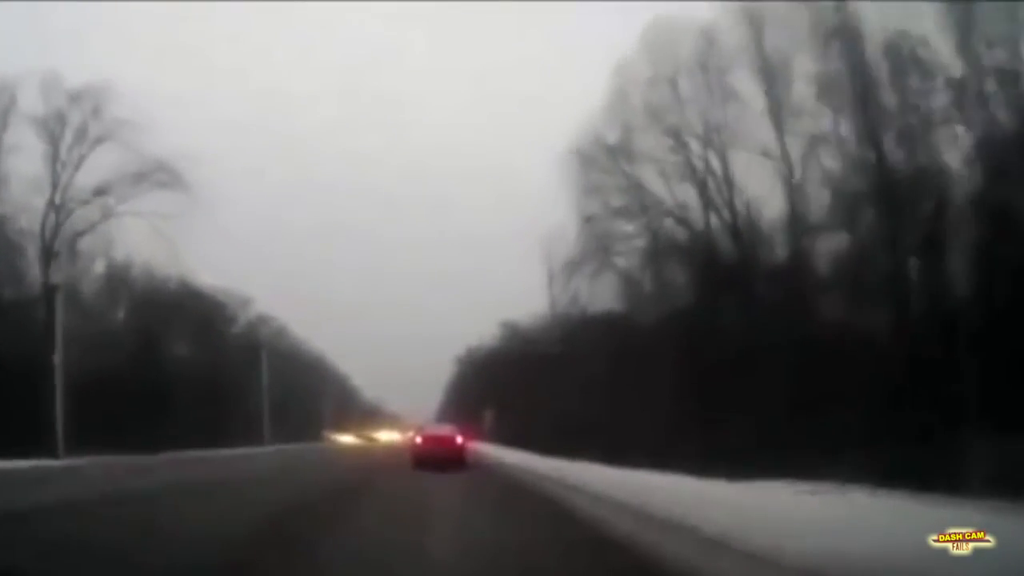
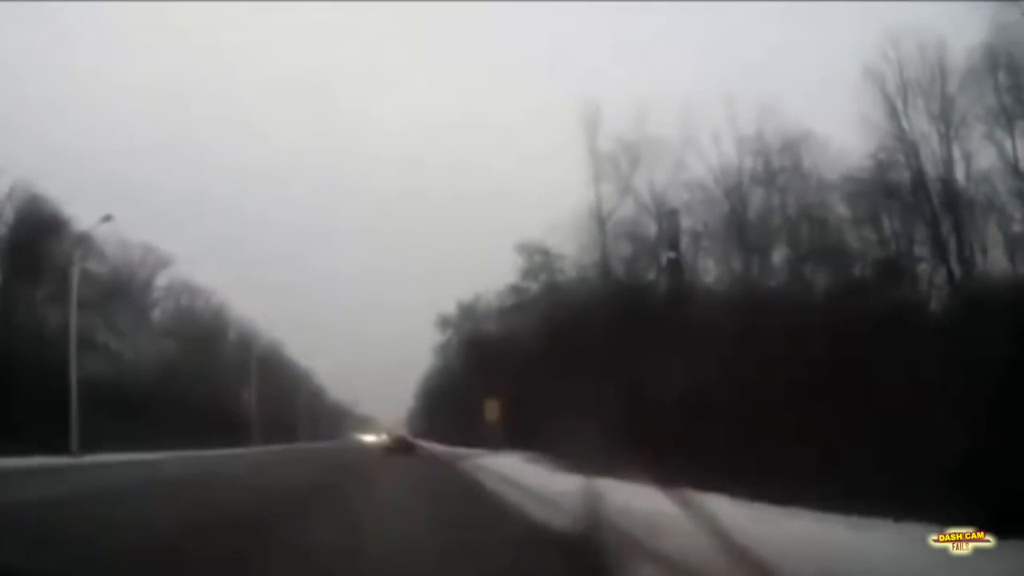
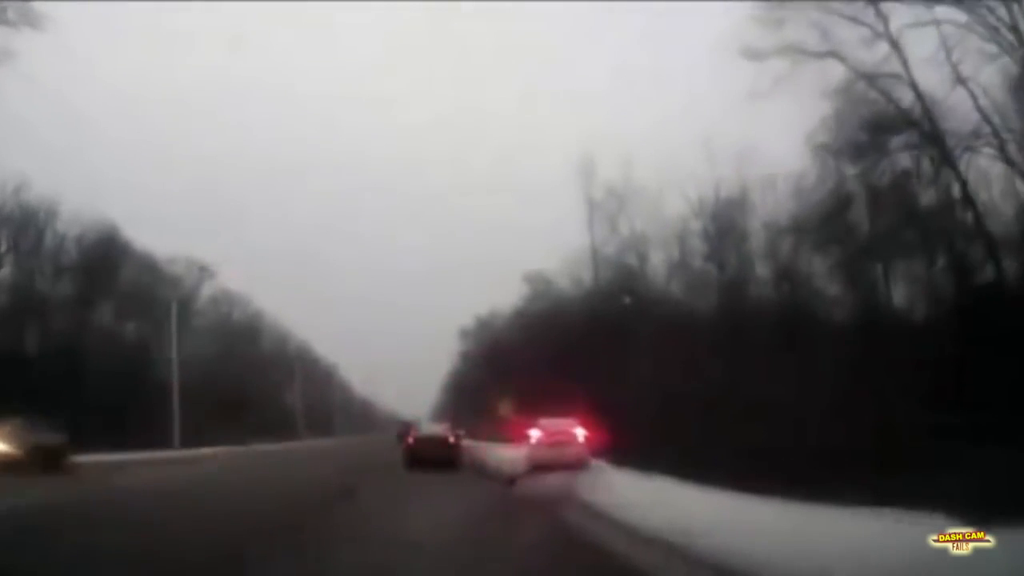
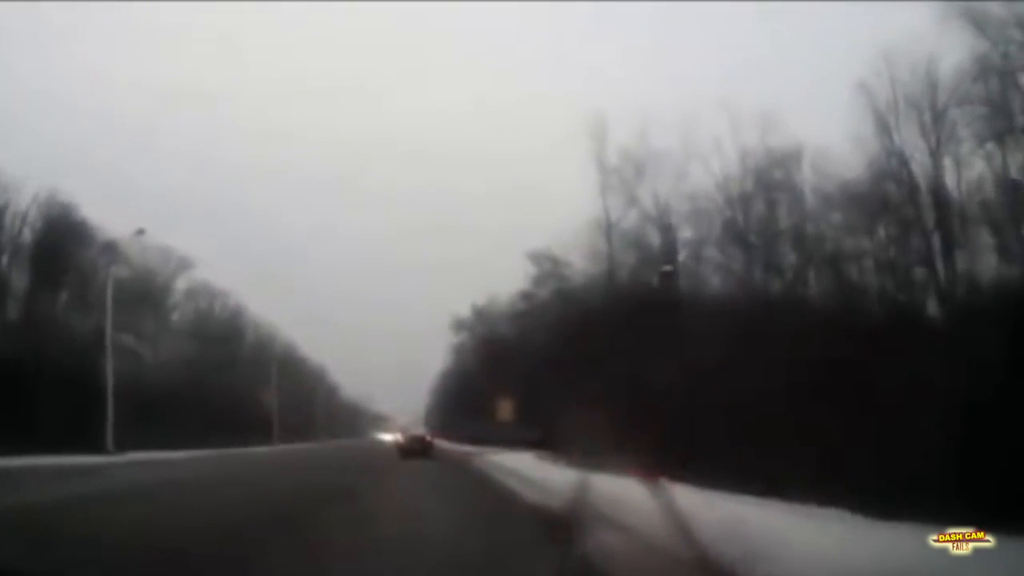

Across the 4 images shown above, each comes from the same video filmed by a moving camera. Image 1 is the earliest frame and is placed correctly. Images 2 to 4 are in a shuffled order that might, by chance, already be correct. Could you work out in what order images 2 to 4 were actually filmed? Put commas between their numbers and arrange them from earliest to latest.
3, 4, 2
